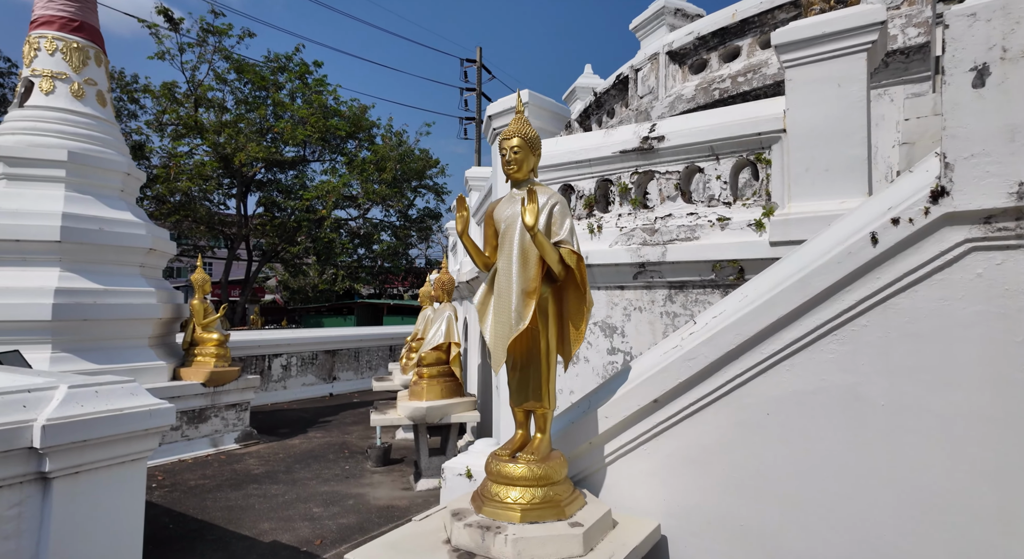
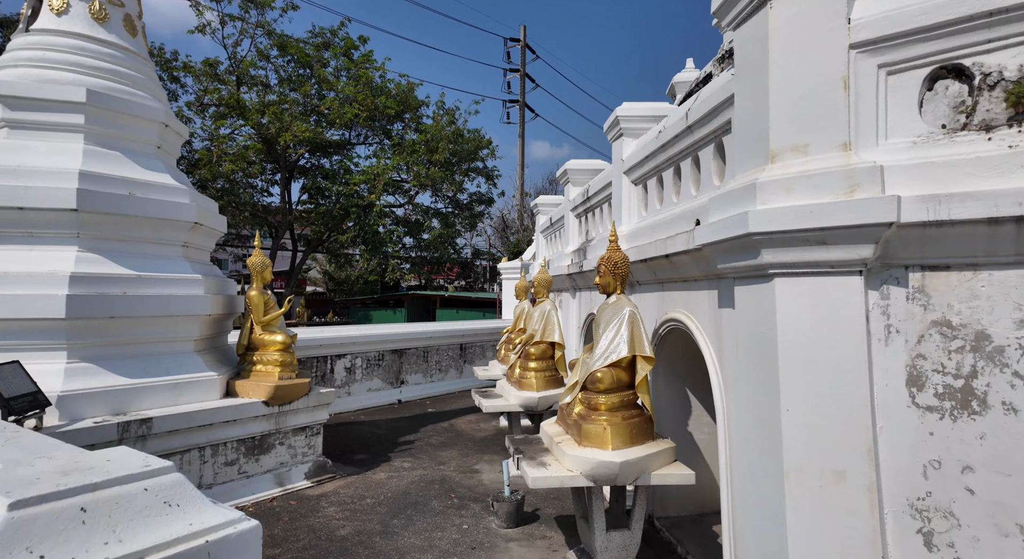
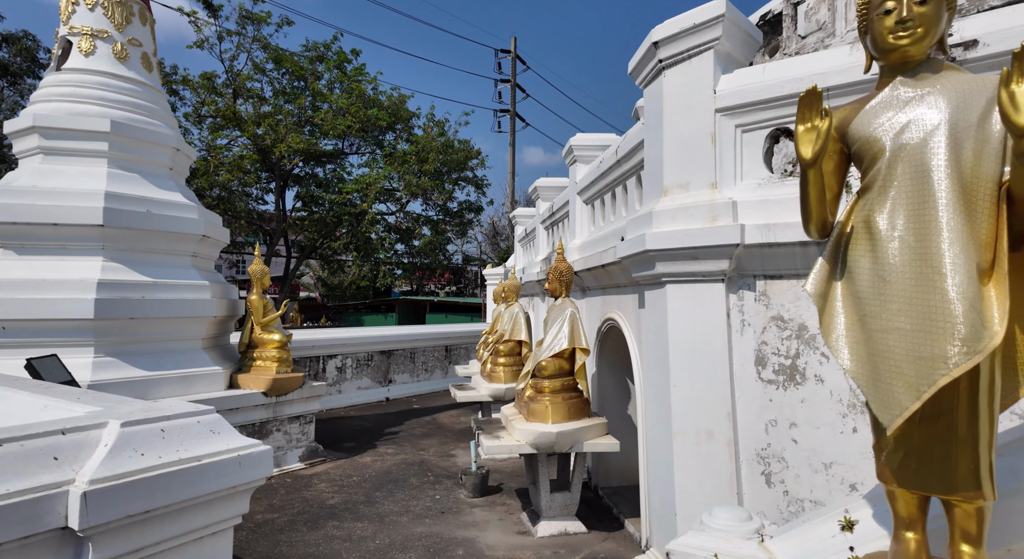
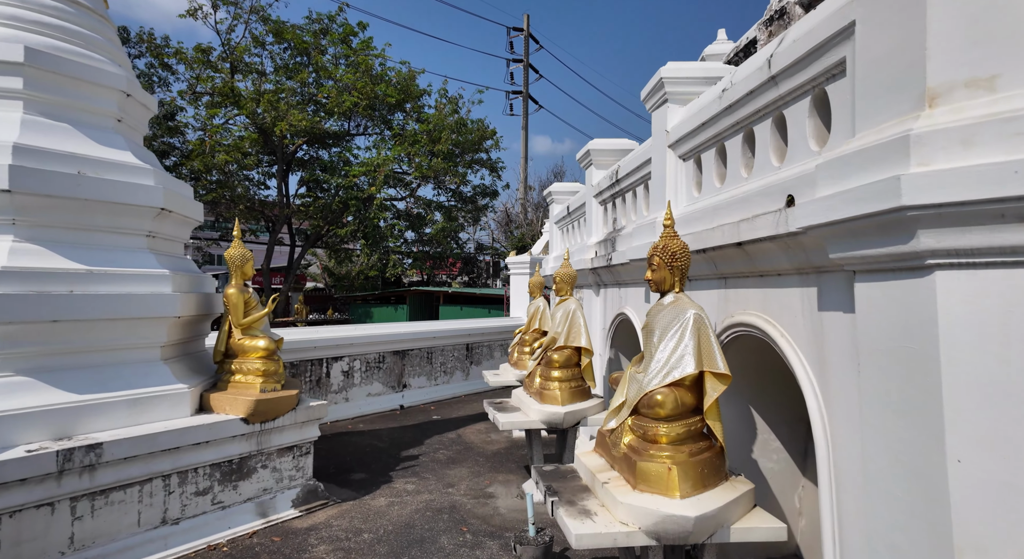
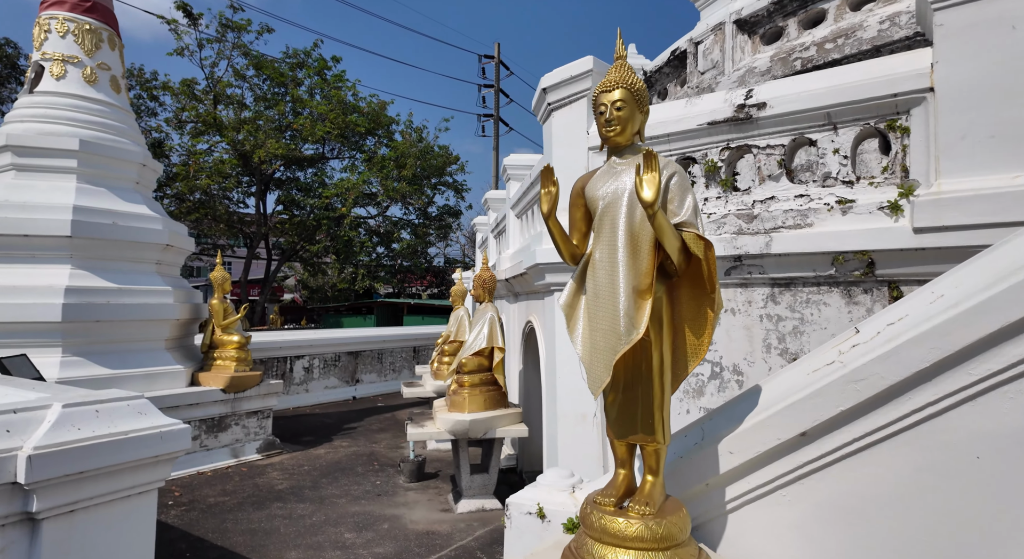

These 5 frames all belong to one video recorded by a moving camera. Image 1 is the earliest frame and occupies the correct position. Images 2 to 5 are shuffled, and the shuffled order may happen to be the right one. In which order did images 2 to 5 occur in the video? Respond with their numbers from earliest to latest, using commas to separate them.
5, 3, 2, 4
